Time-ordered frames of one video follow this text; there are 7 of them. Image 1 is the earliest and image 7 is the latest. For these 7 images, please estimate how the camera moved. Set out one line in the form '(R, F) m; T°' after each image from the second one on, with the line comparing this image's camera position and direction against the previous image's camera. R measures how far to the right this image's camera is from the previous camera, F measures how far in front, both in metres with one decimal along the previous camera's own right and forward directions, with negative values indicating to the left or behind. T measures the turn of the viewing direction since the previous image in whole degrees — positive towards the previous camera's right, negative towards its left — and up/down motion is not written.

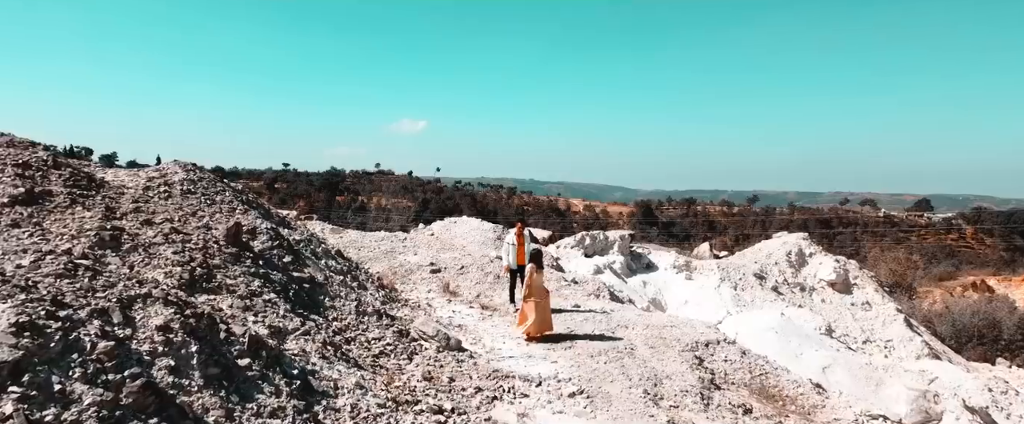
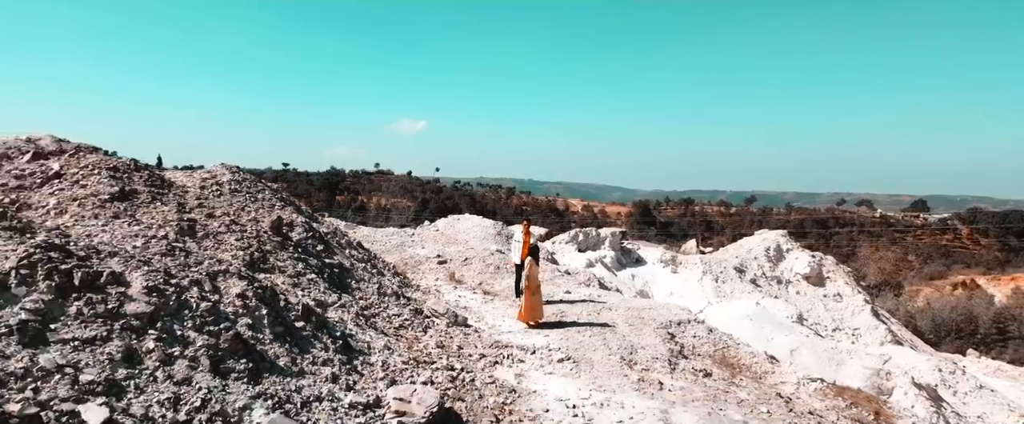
(0.0, -1.0) m; 0°
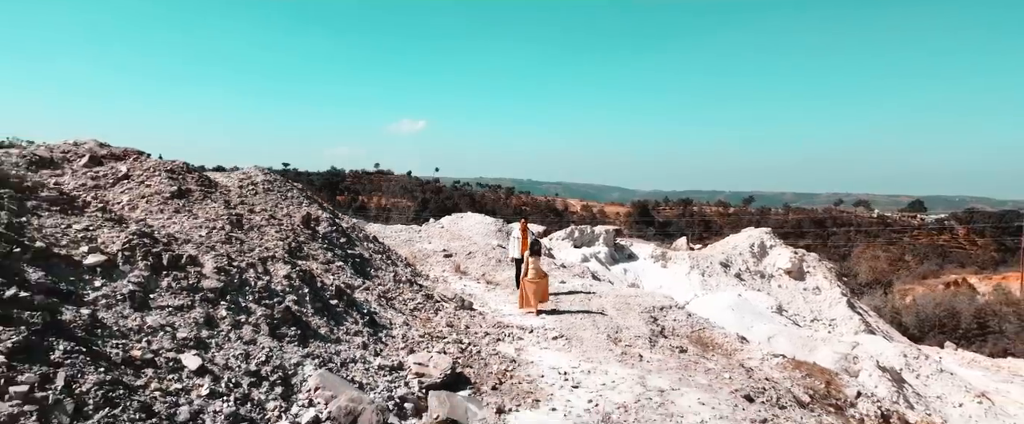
(0.0, -0.9) m; 0°
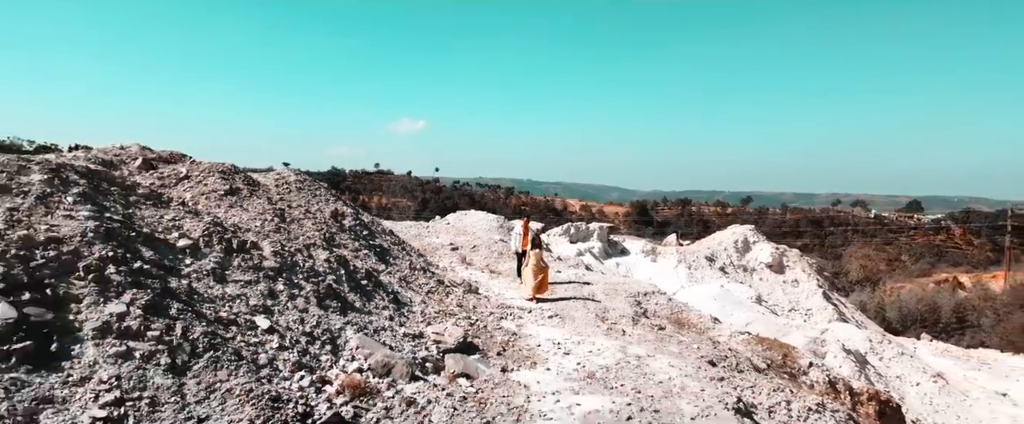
(0.0, -1.1) m; 0°
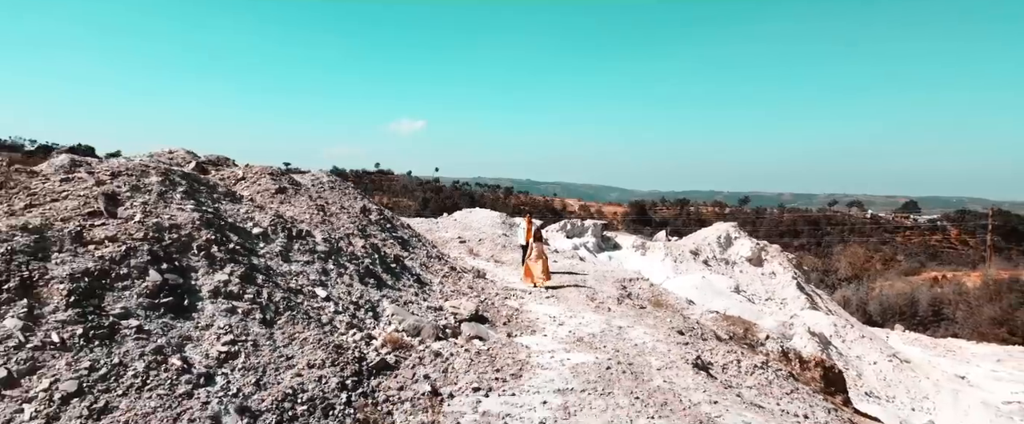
(-0.1, -1.4) m; 0°
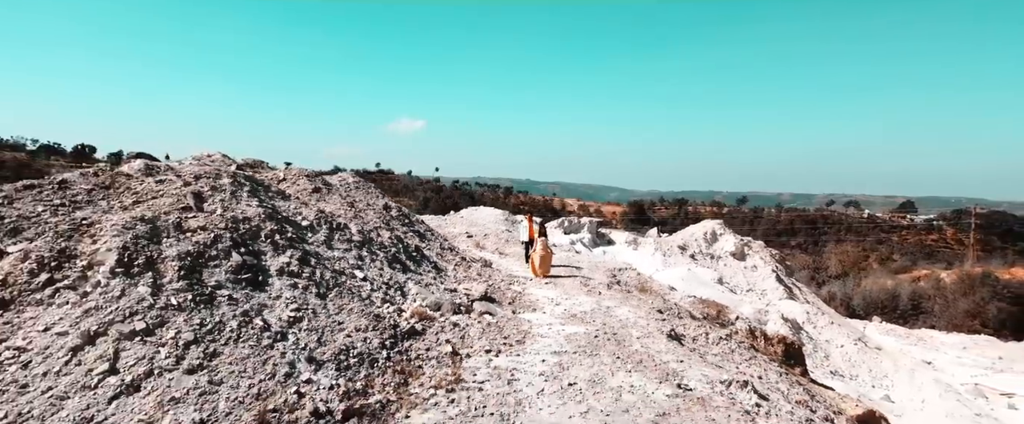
(-0.1, -1.3) m; 0°
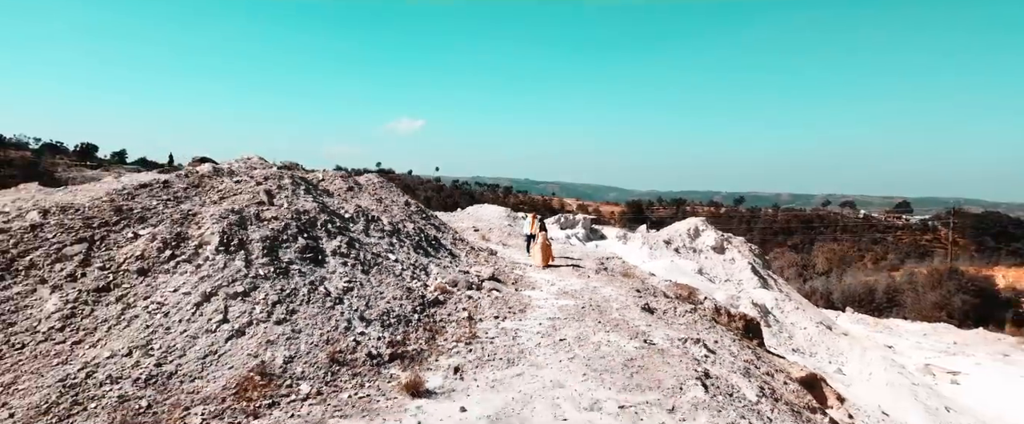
(-0.1, -1.8) m; 0°
